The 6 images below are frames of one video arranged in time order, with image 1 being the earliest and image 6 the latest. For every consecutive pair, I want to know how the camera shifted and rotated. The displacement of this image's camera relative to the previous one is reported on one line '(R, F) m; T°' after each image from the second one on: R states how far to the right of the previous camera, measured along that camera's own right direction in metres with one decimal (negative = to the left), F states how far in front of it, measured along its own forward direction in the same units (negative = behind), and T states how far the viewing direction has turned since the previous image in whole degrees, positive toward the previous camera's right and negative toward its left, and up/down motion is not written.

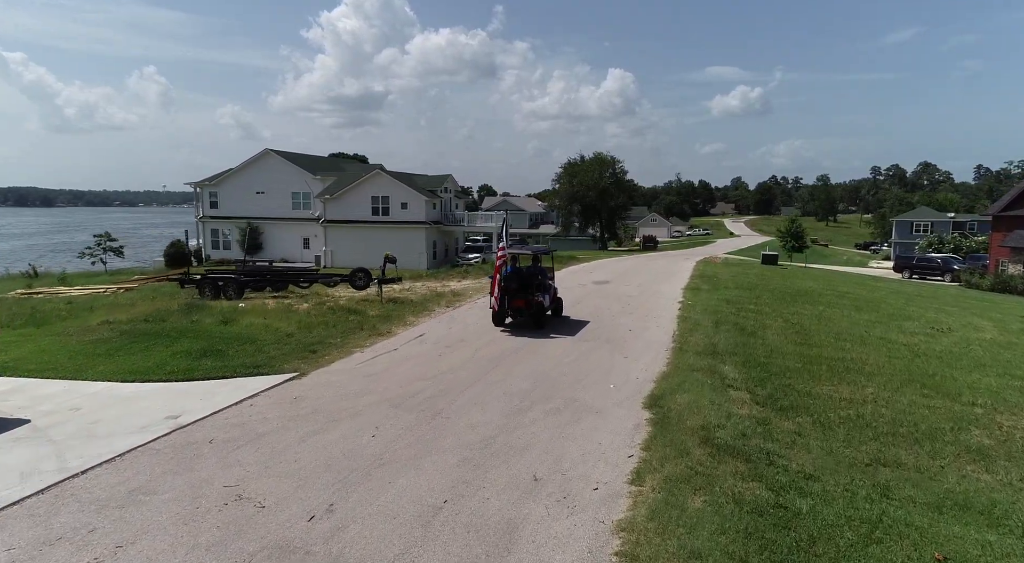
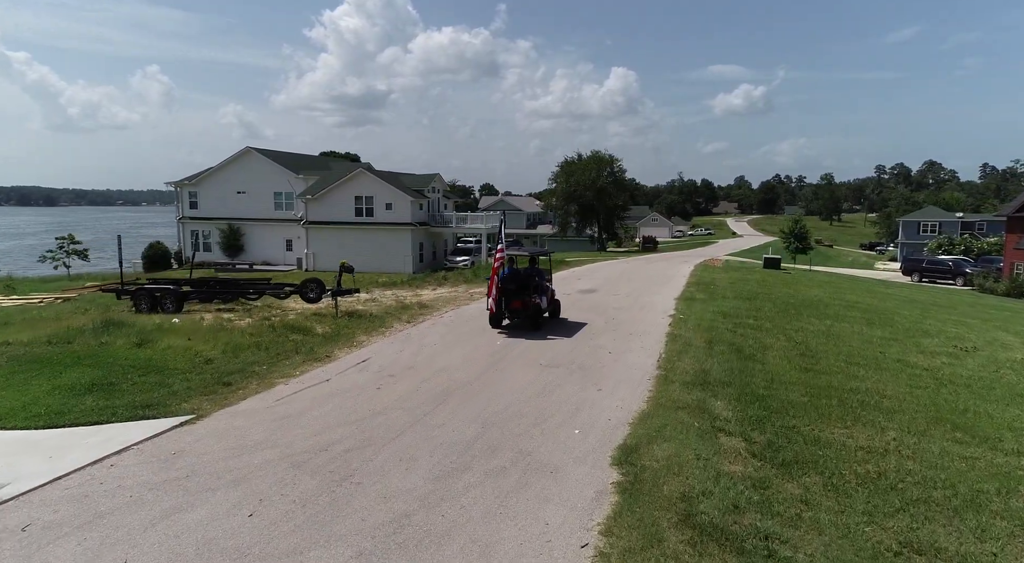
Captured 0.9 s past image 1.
(+0.7, +1.7) m; 0°
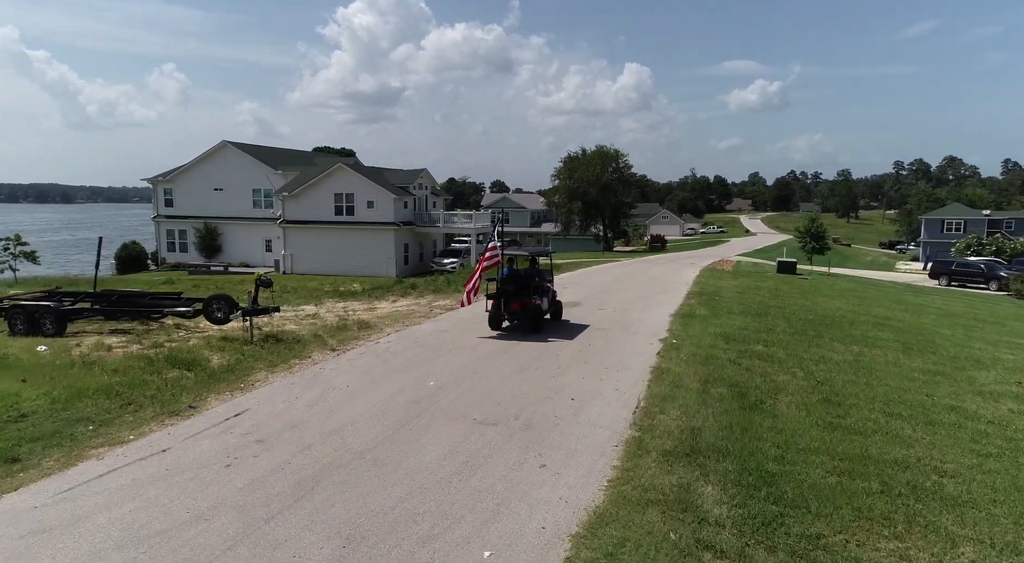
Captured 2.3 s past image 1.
(+1.1, +2.7) m; -1°
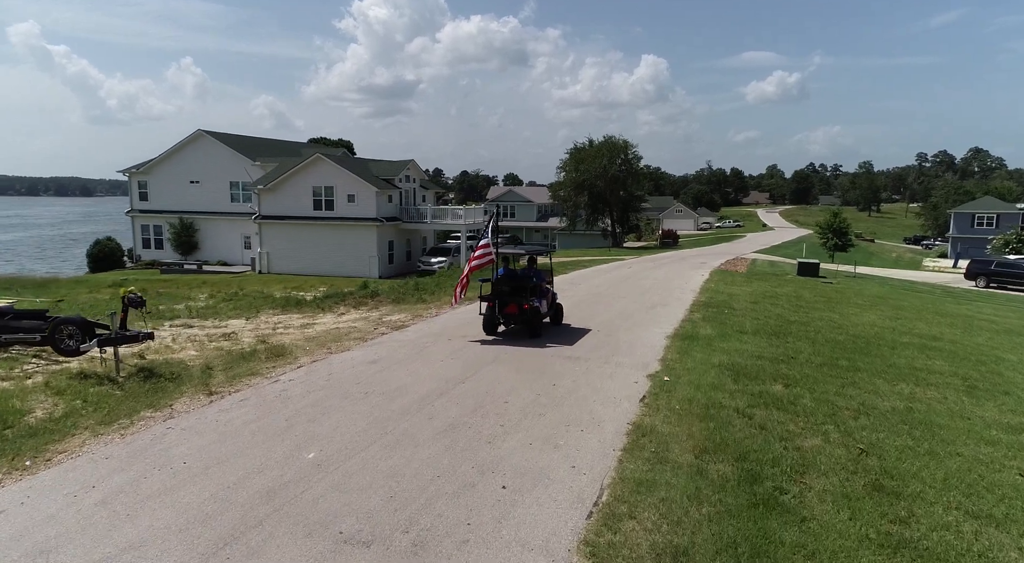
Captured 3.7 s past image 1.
(+1.1, +2.9) m; -1°
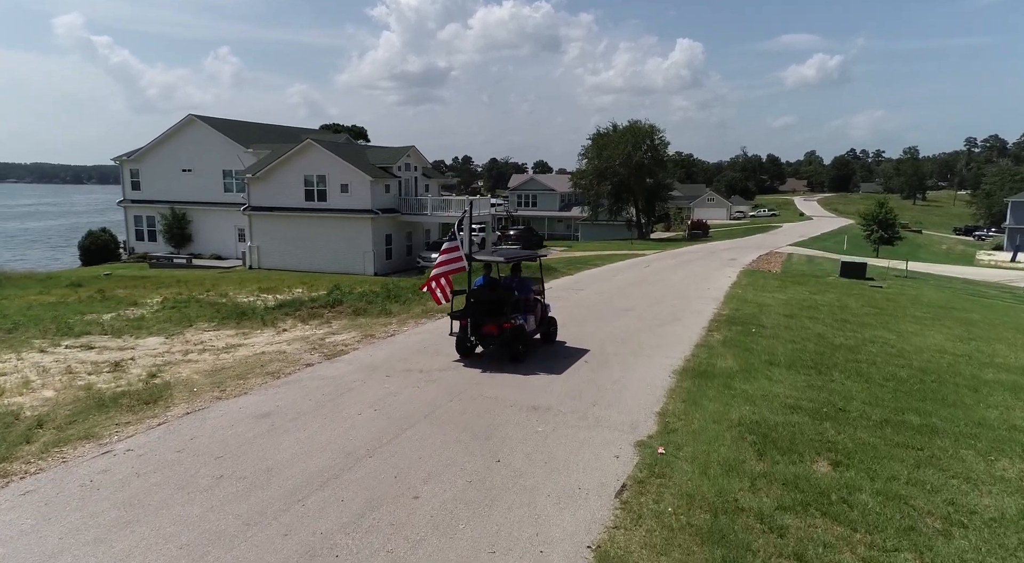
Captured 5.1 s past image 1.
(+1.1, +2.8) m; -3°
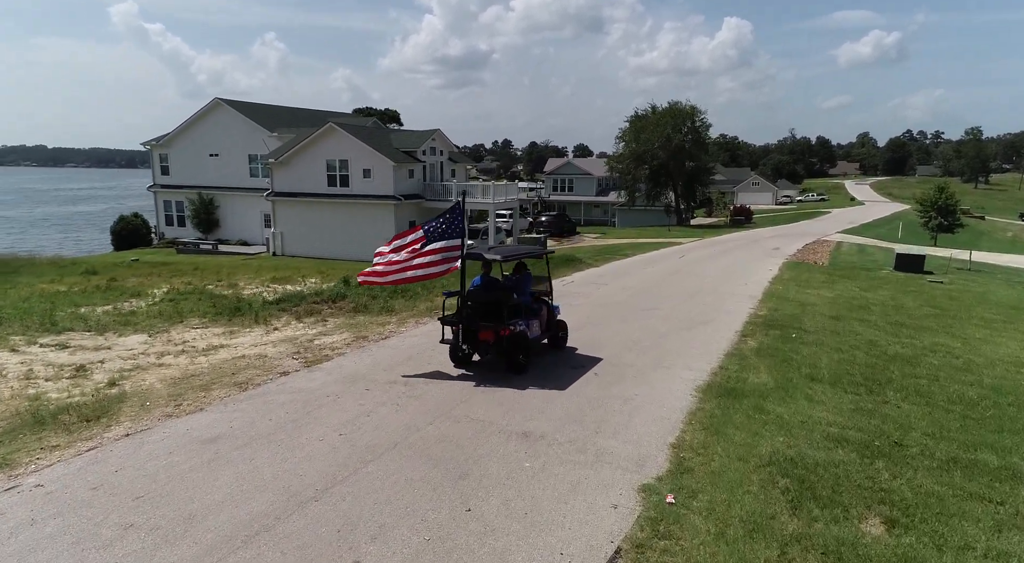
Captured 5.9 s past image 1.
(+0.6, +1.2) m; -4°
